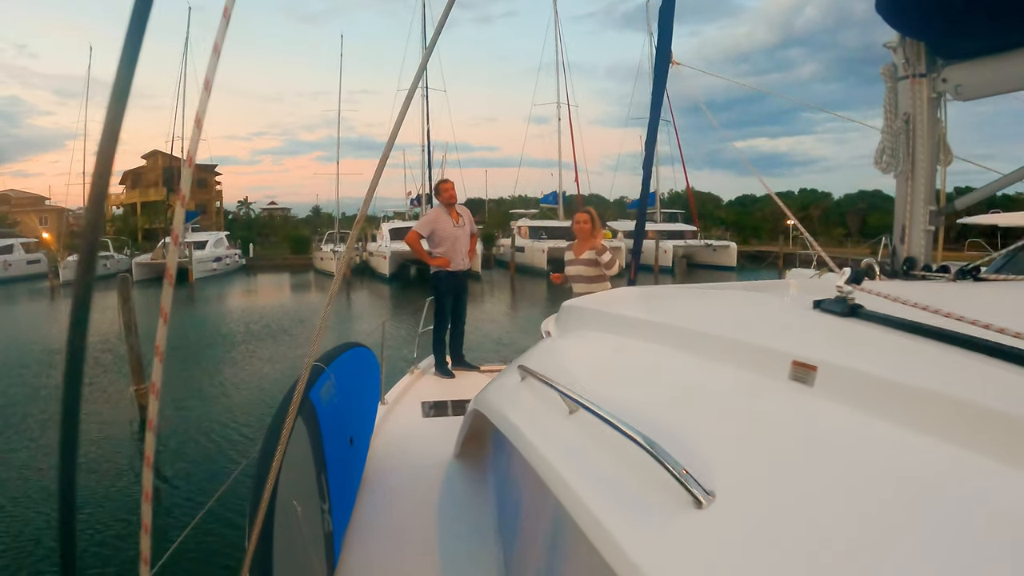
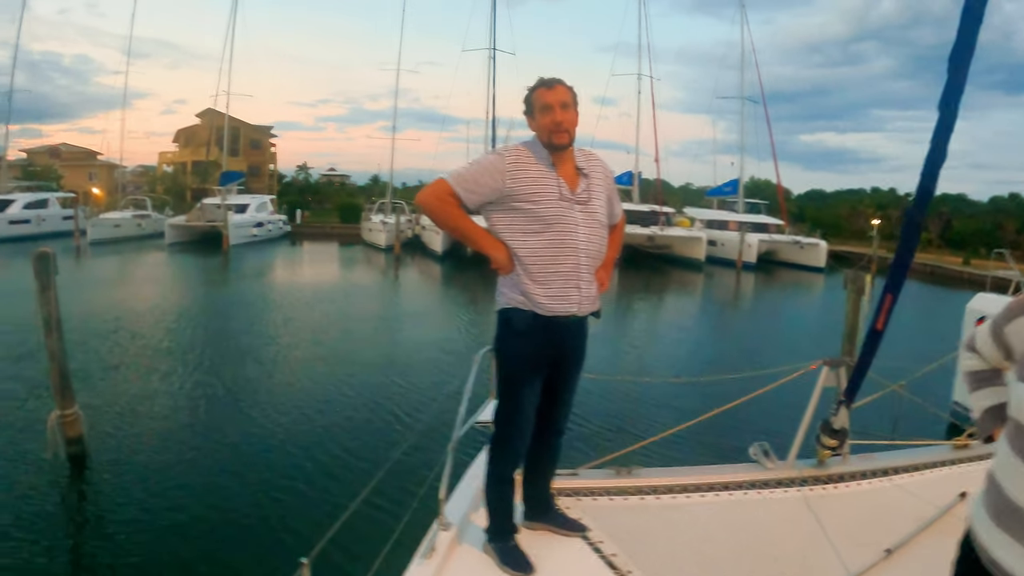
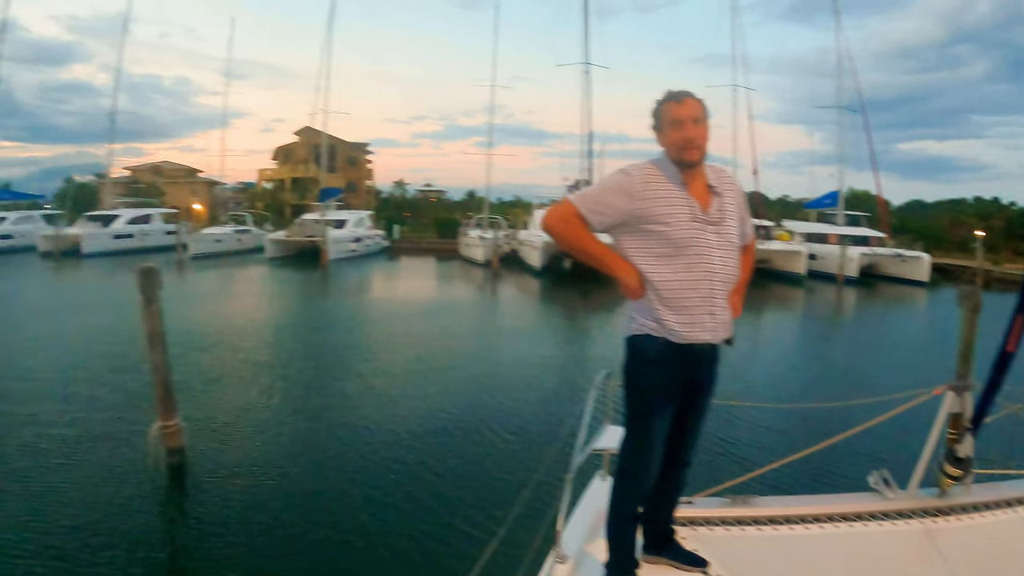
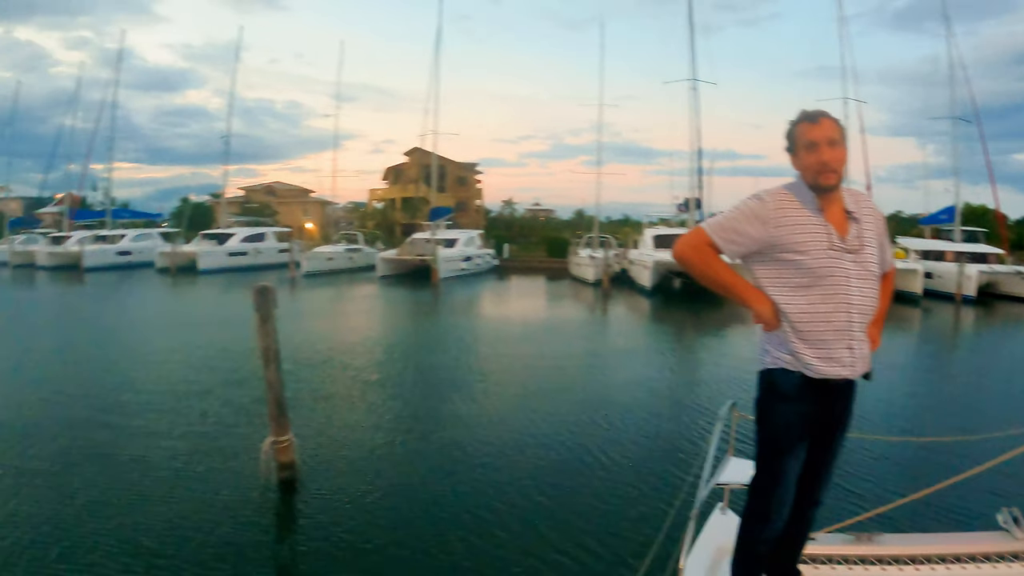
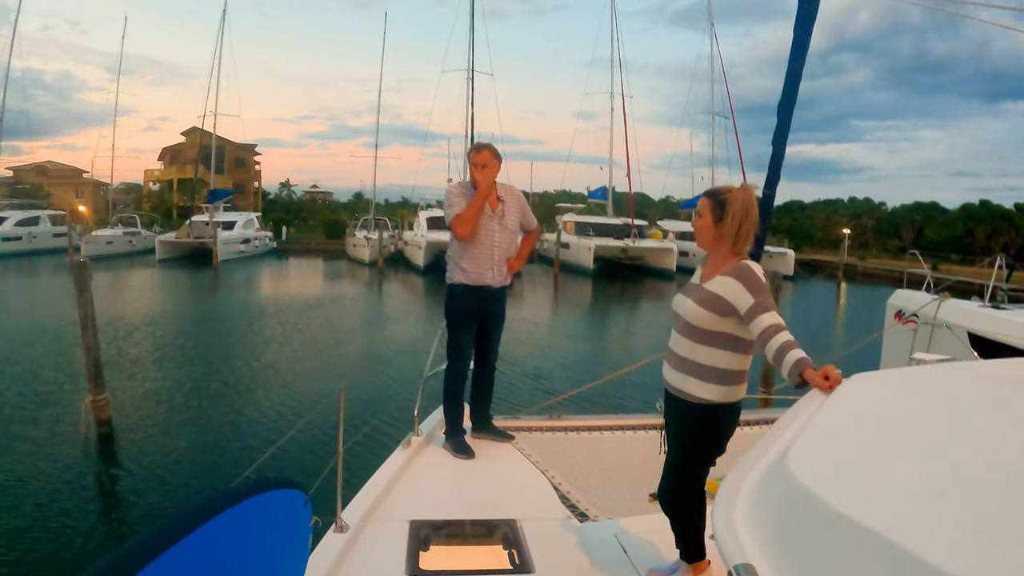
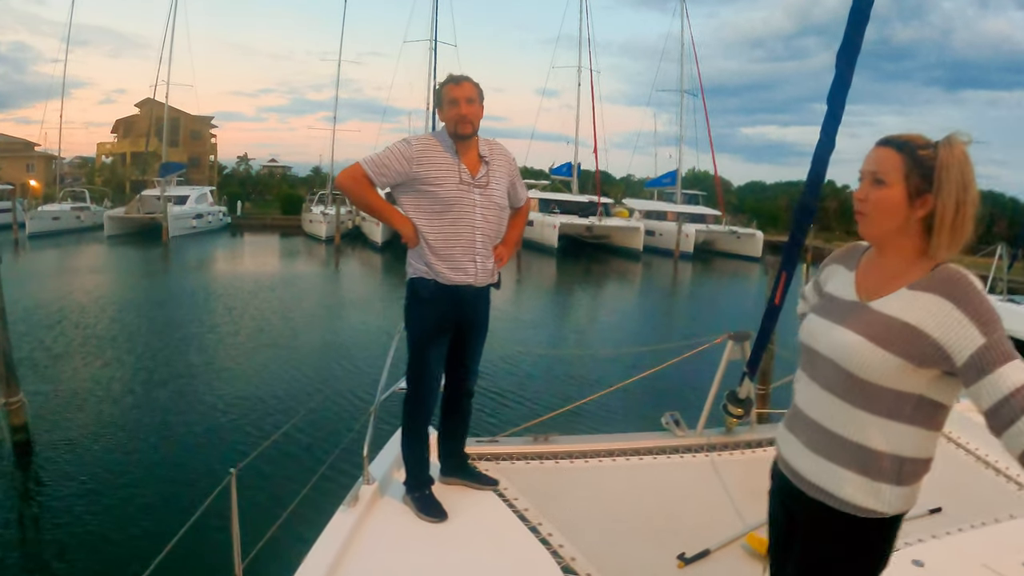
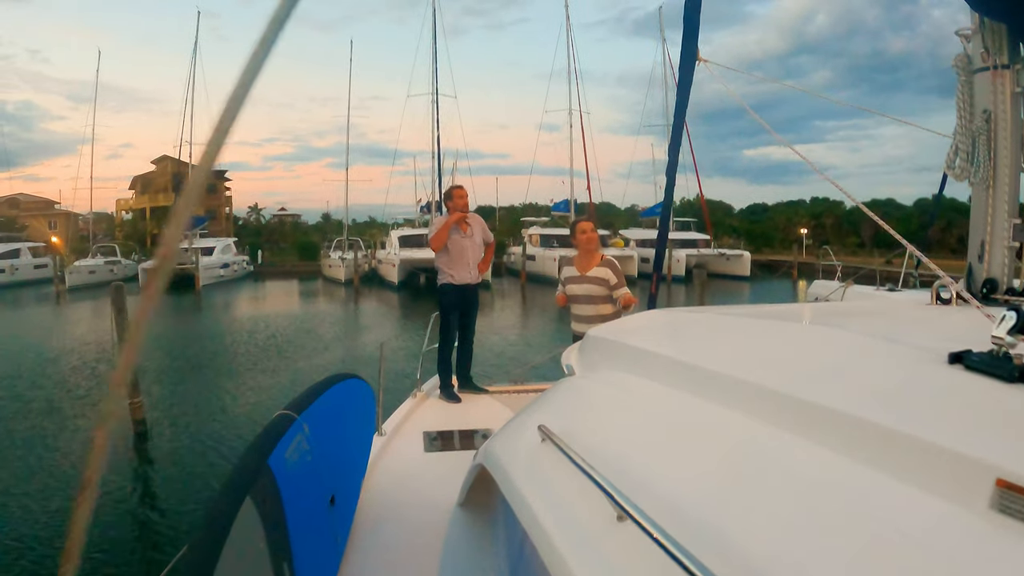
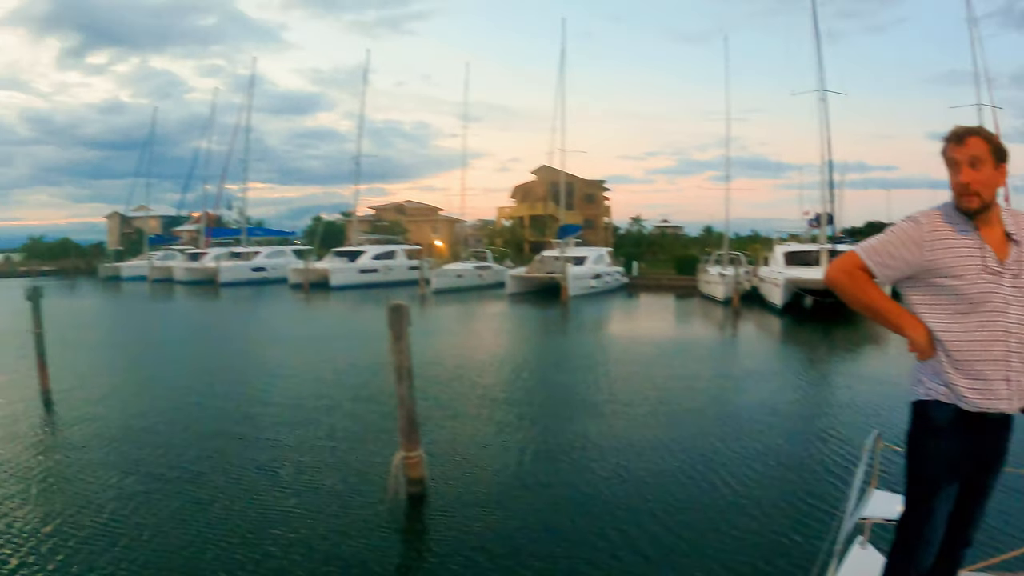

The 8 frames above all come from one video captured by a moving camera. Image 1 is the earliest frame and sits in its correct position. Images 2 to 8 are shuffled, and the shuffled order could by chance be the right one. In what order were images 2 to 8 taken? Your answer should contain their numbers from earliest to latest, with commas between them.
7, 5, 6, 2, 3, 4, 8
